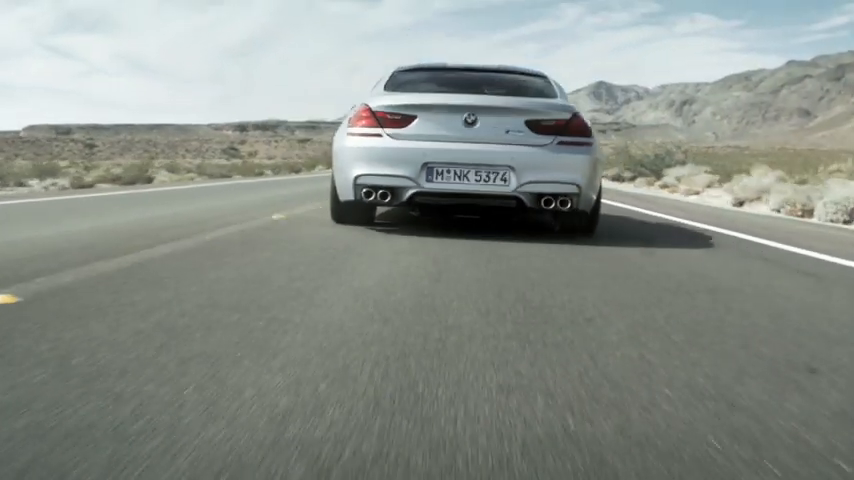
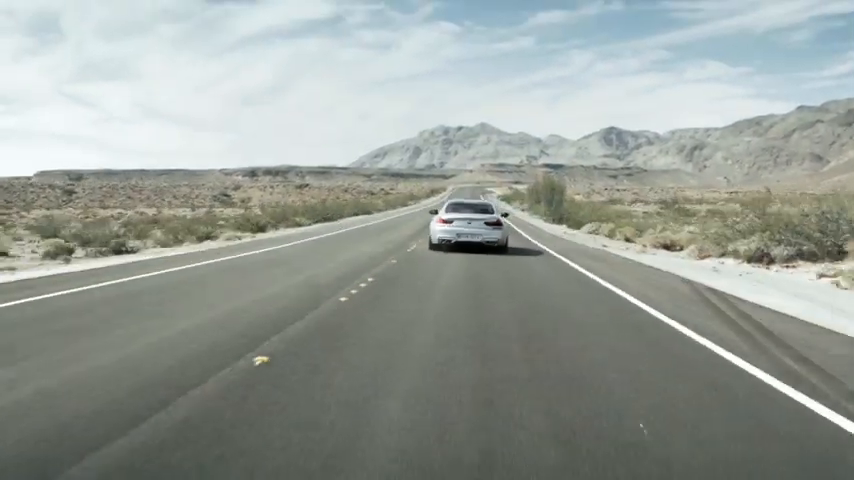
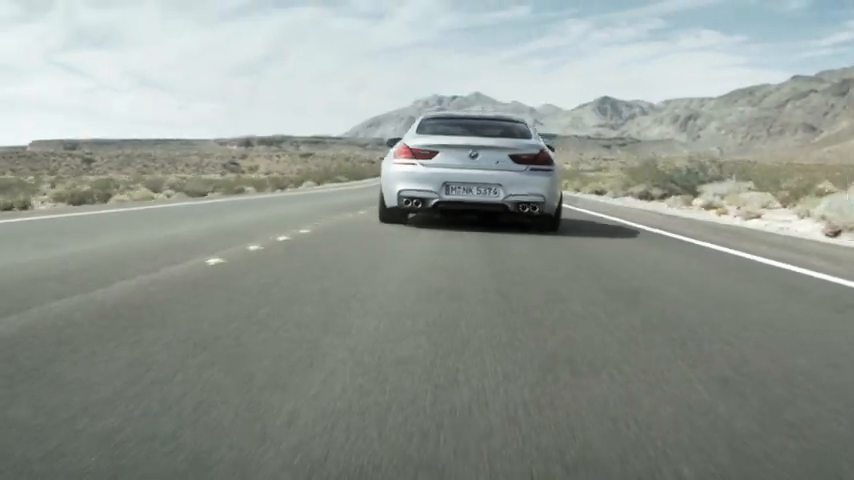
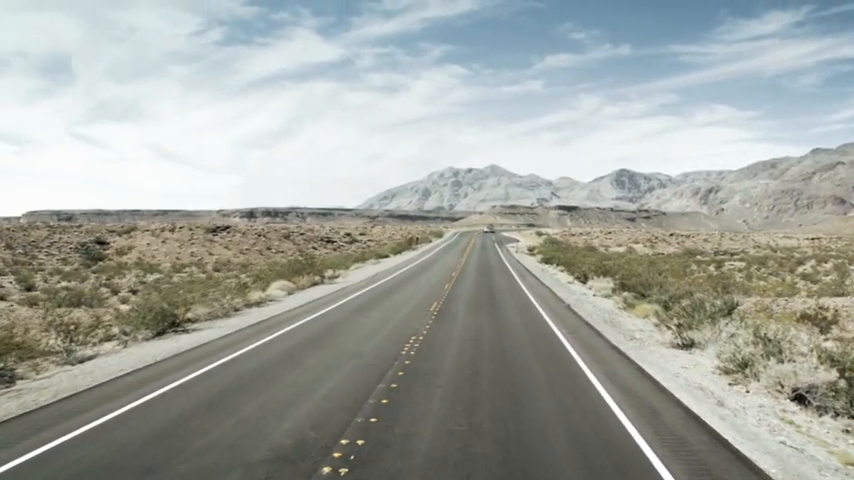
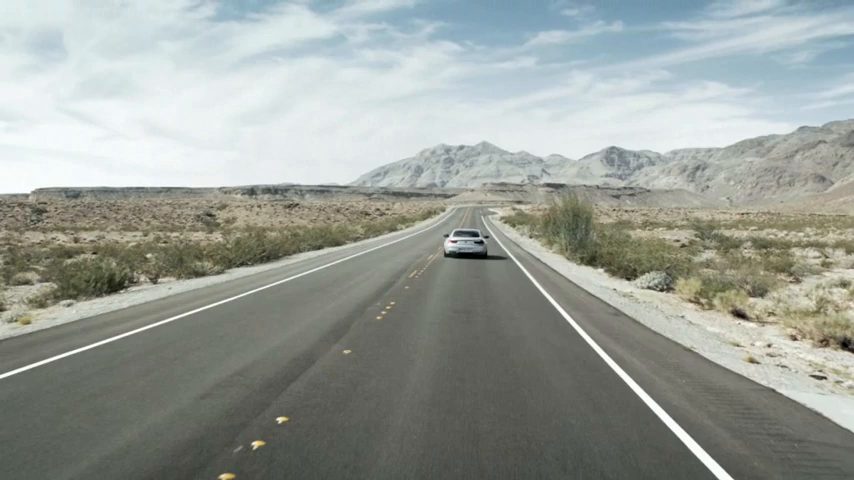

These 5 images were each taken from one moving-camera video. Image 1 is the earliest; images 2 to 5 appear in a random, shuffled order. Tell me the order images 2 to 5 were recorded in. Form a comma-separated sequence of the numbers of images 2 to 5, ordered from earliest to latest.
3, 2, 5, 4
